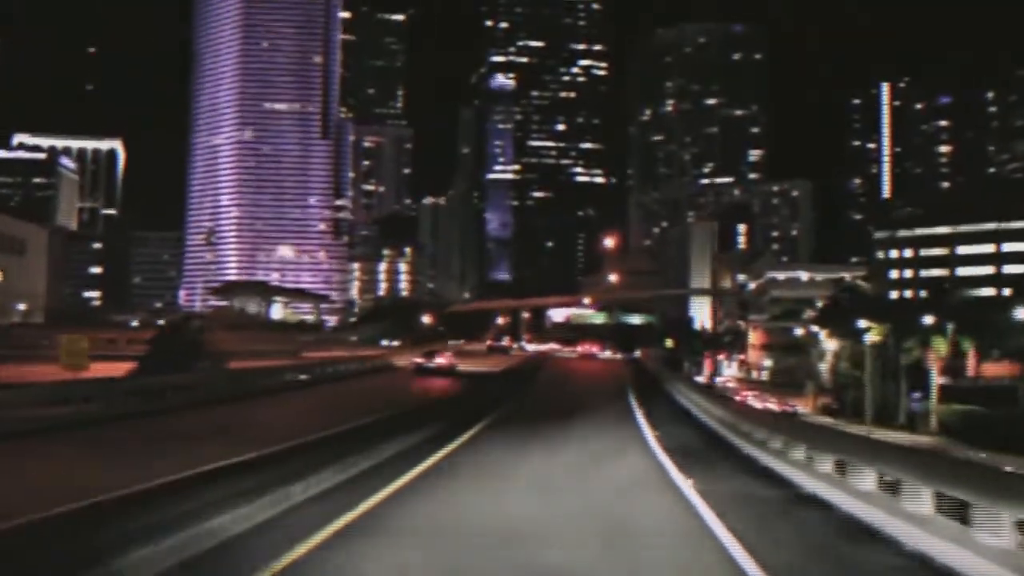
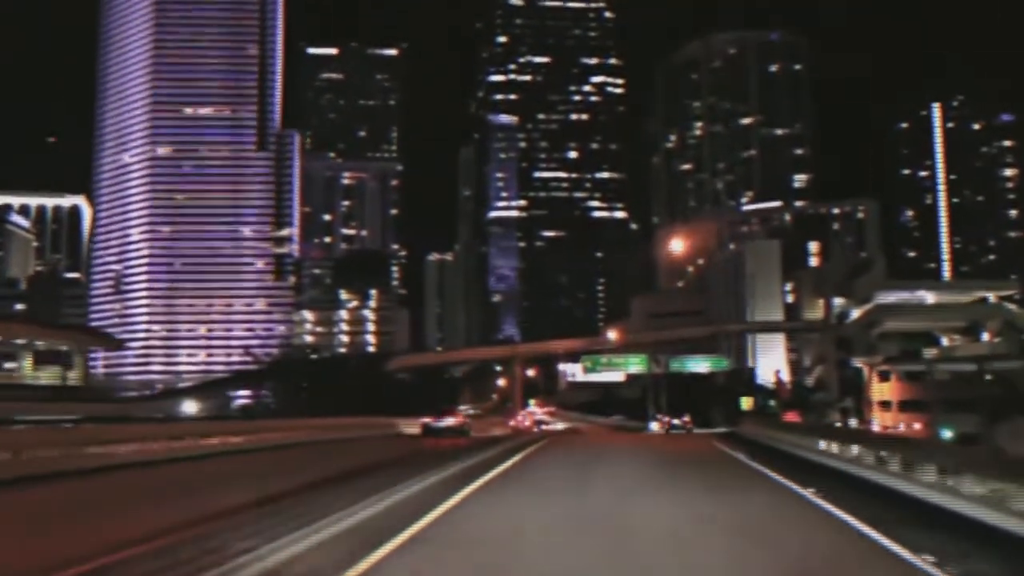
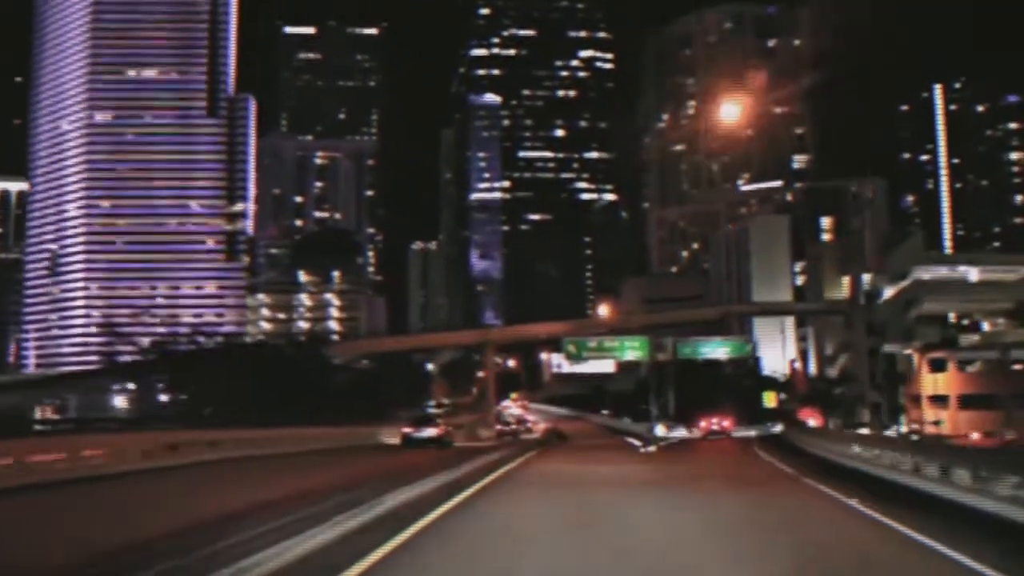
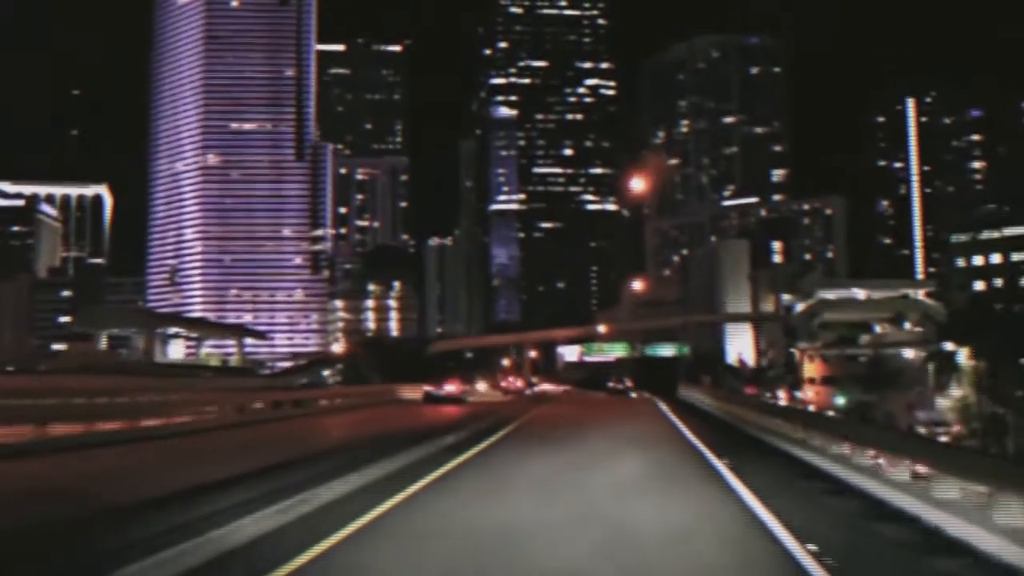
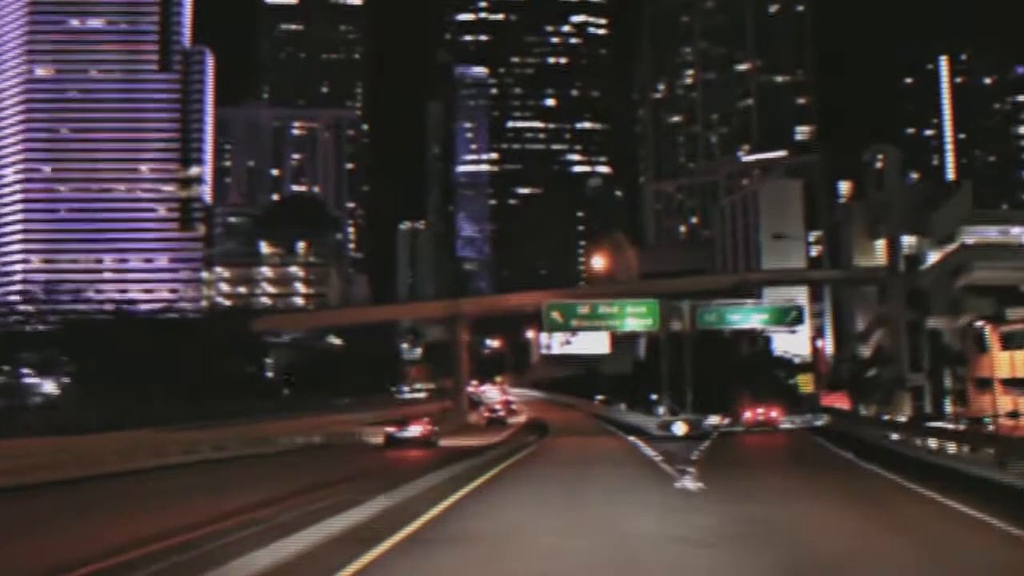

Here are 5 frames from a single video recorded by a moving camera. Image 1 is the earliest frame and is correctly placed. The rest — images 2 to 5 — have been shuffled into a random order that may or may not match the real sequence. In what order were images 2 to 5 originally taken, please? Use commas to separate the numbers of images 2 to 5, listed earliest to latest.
4, 2, 3, 5
